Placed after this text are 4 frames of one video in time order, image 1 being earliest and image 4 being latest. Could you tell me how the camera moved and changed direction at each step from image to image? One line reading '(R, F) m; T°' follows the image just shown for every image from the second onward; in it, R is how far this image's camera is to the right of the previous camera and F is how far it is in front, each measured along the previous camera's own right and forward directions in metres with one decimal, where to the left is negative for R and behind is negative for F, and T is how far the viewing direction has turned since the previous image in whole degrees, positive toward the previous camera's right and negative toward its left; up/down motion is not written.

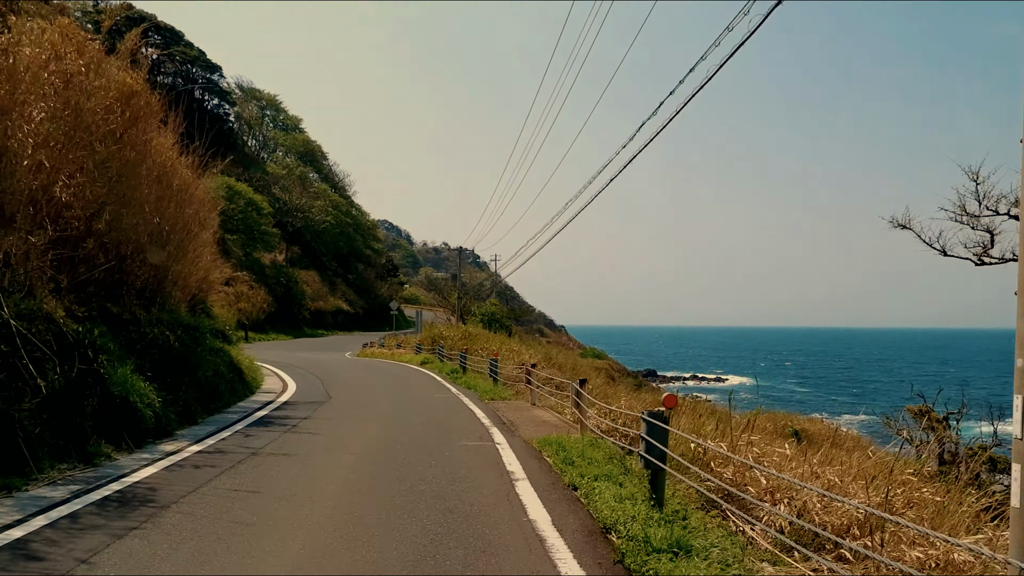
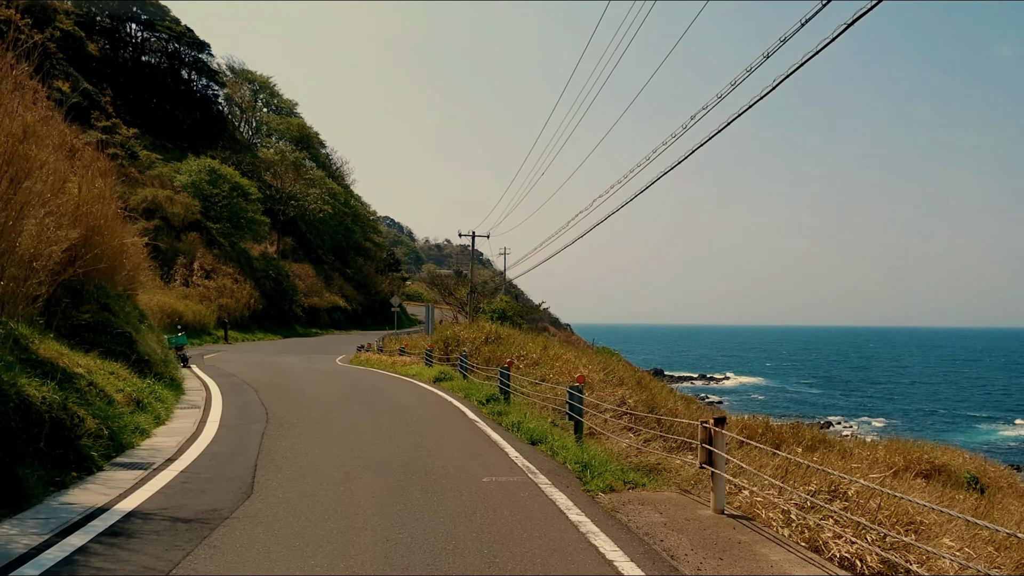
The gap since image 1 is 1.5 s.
(-0.9, +4.9) m; 0°
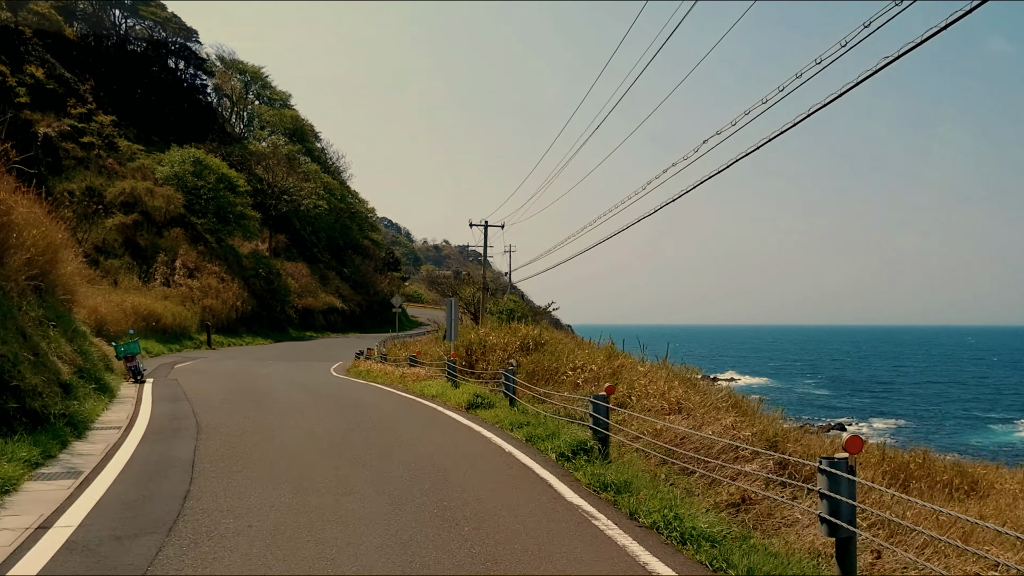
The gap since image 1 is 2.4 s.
(-0.8, +3.3) m; 0°
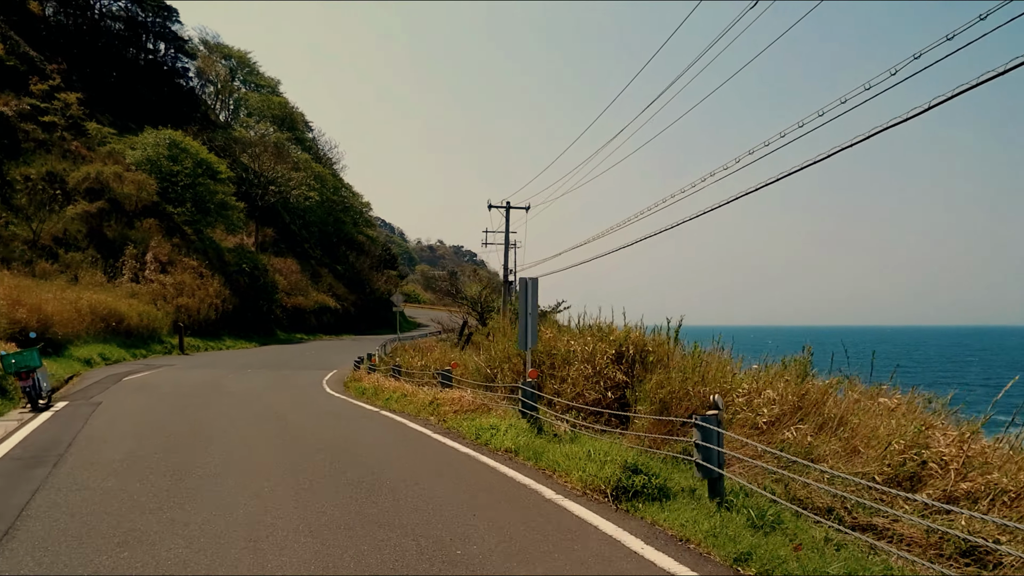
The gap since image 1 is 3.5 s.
(-1.1, +3.9) m; +1°
